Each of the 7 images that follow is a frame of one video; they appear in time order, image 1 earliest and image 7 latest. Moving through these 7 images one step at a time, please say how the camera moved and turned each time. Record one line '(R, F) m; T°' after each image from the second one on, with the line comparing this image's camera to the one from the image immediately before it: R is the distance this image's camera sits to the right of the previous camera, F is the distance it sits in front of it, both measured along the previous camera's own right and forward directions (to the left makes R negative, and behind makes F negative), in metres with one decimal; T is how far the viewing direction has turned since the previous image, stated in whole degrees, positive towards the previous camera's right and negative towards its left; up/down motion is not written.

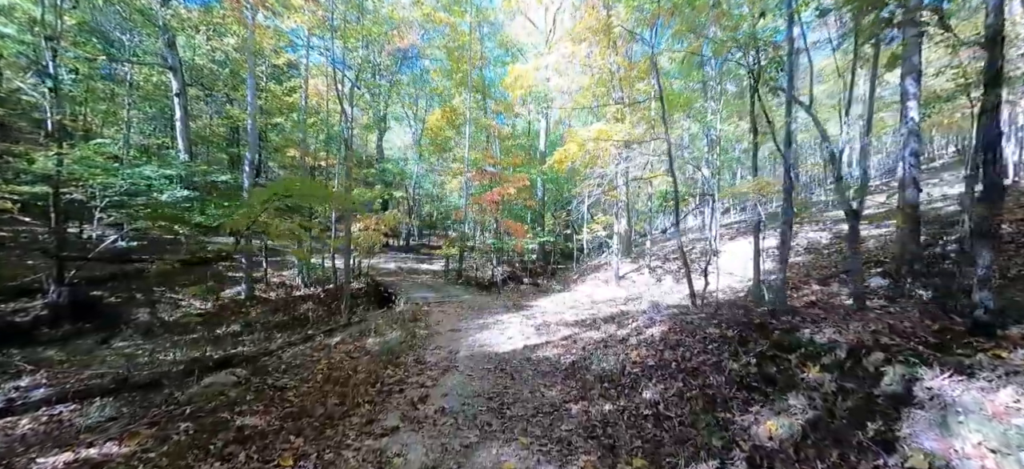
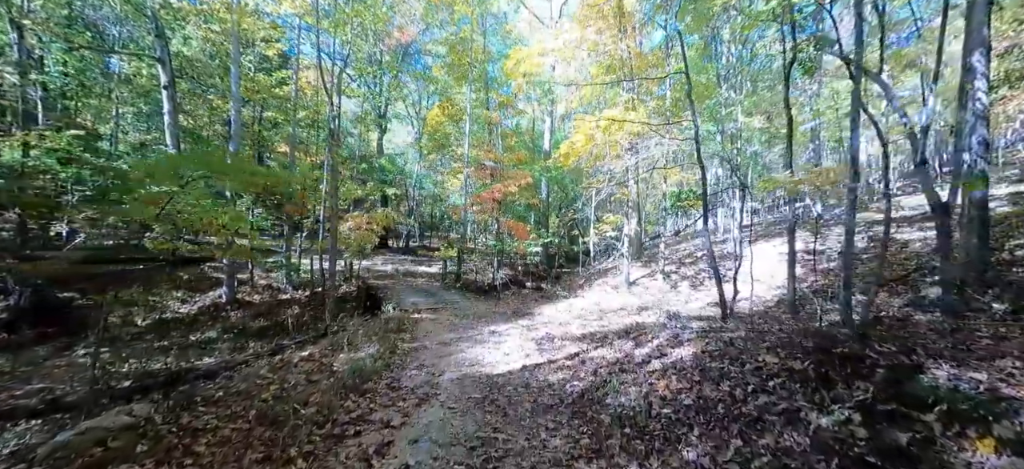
(+0.1, +0.9) m; -1°
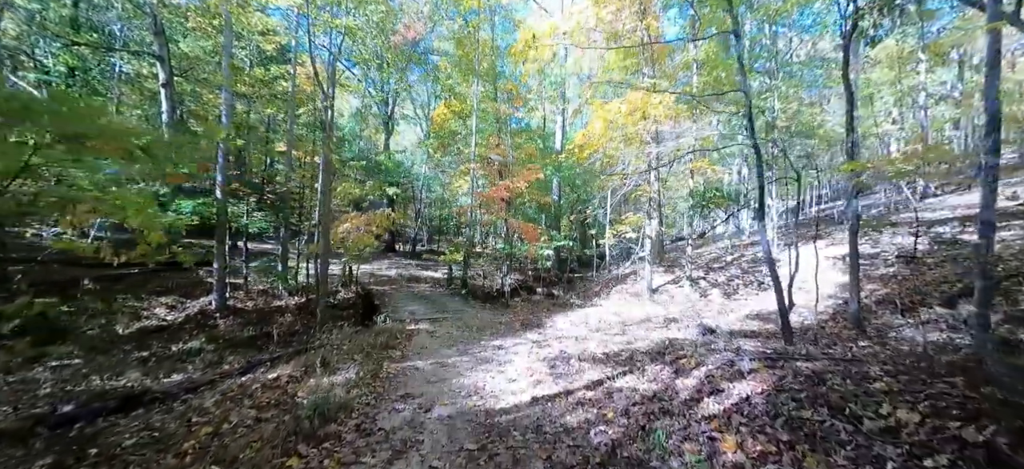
(0.0, +1.0) m; -1°
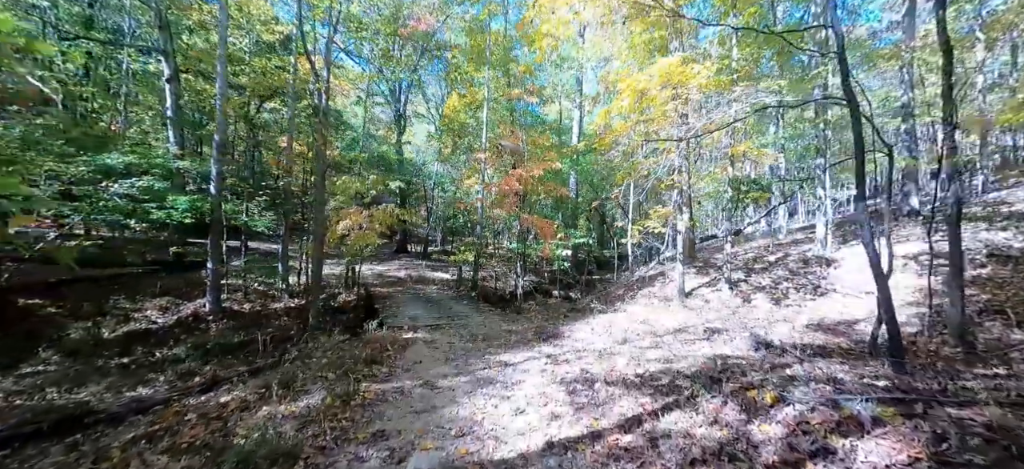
(+0.1, +1.0) m; -2°
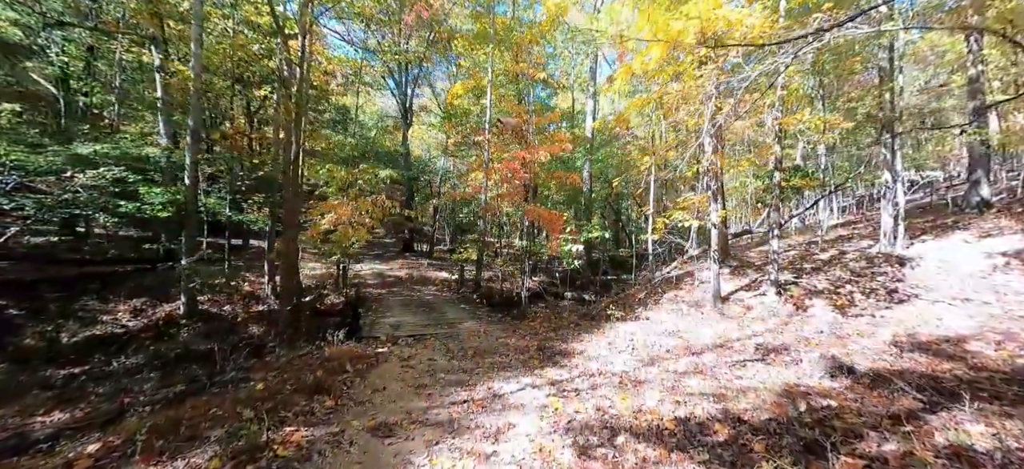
(+0.2, +1.2) m; -2°
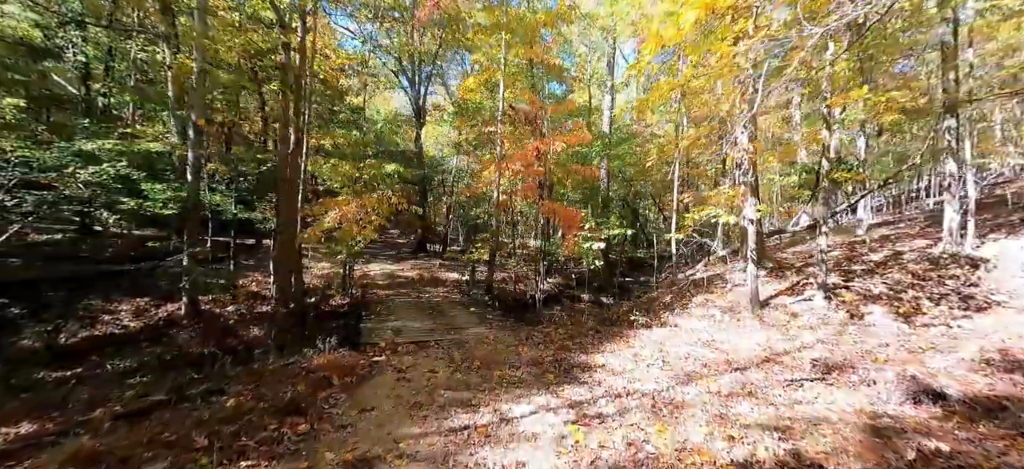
(0.0, +0.6) m; -2°
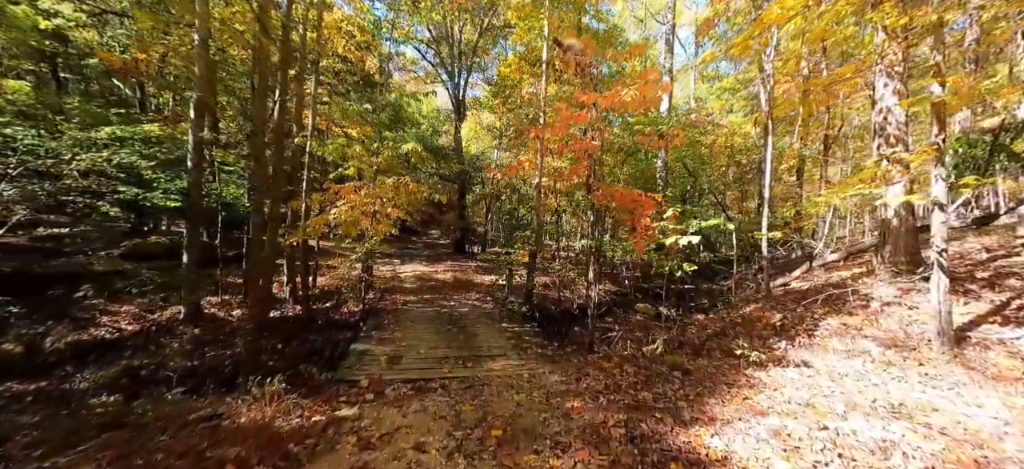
(0.0, +1.8) m; -6°
